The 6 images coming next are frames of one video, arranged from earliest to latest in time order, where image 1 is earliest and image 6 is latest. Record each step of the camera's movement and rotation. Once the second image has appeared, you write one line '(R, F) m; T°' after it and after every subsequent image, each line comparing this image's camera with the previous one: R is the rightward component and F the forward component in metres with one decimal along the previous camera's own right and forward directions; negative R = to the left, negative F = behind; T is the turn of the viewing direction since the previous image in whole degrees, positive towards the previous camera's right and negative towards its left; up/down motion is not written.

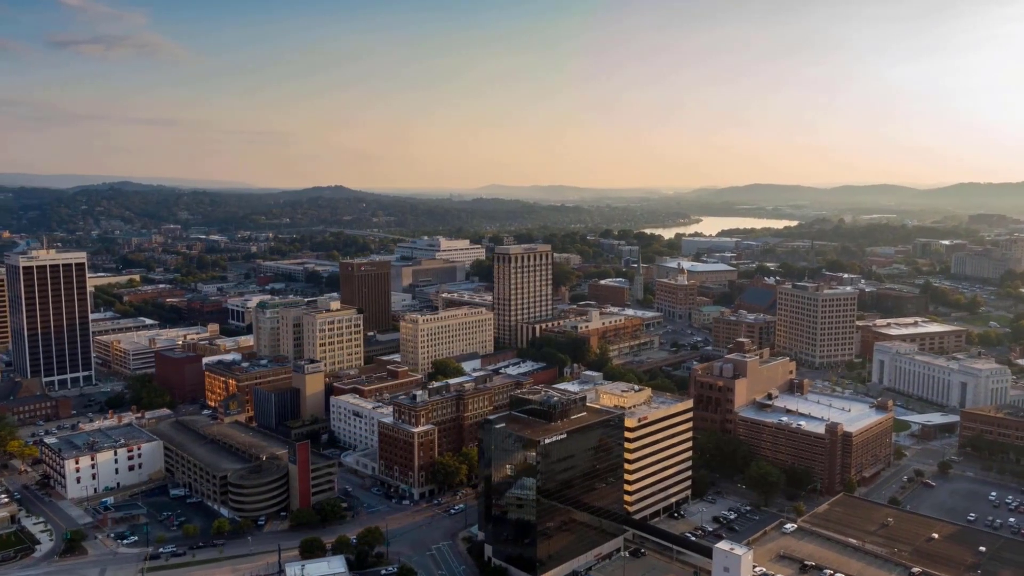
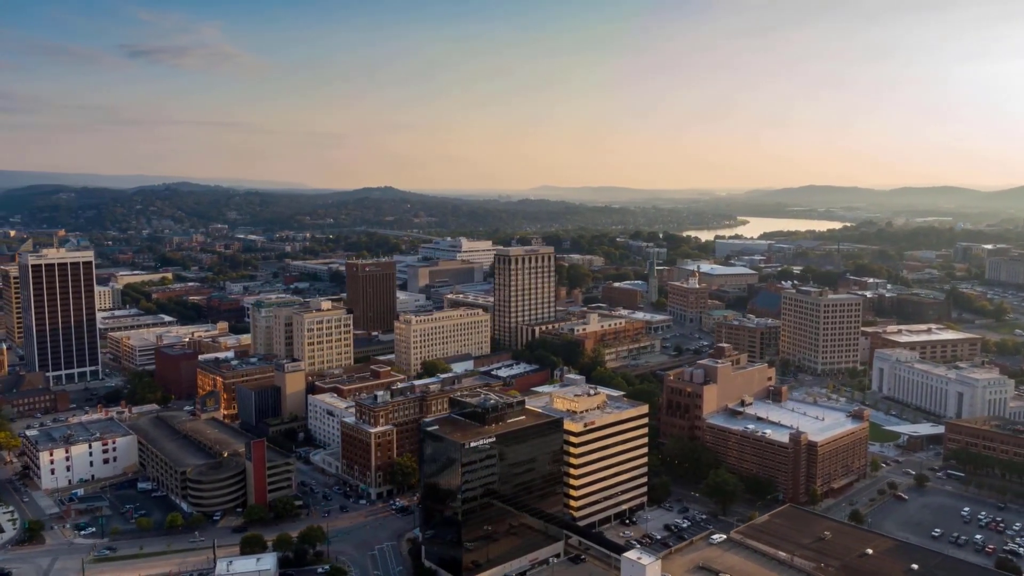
(+5.2, +0.3) m; -4°
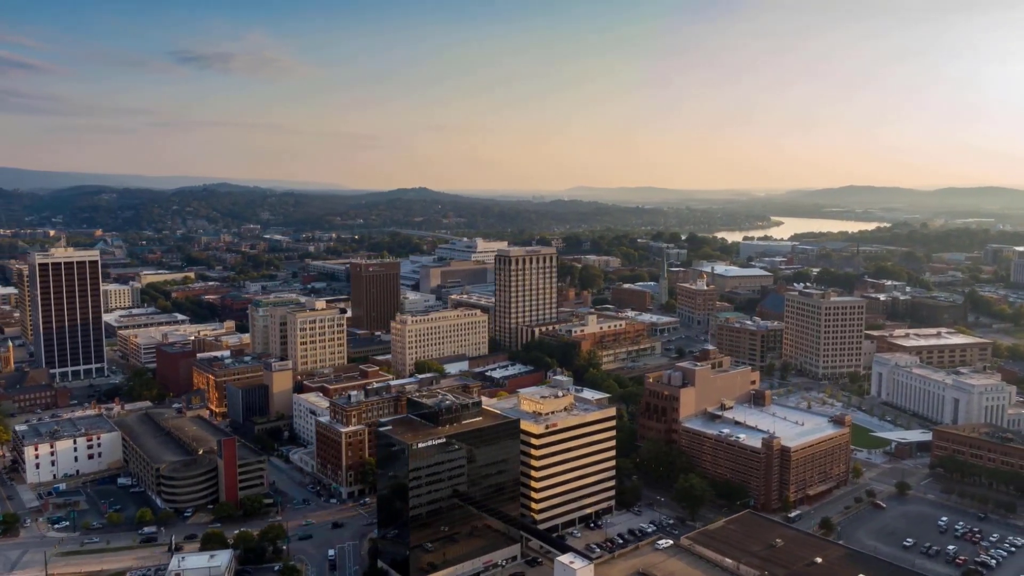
(+3.7, +0.2) m; -3°
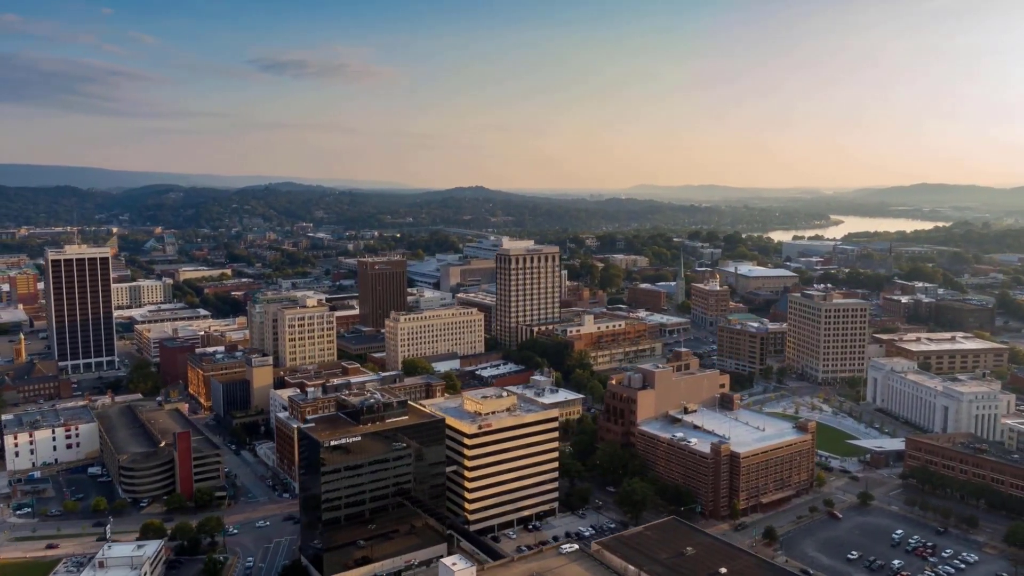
(+6.2, +0.4) m; -4°
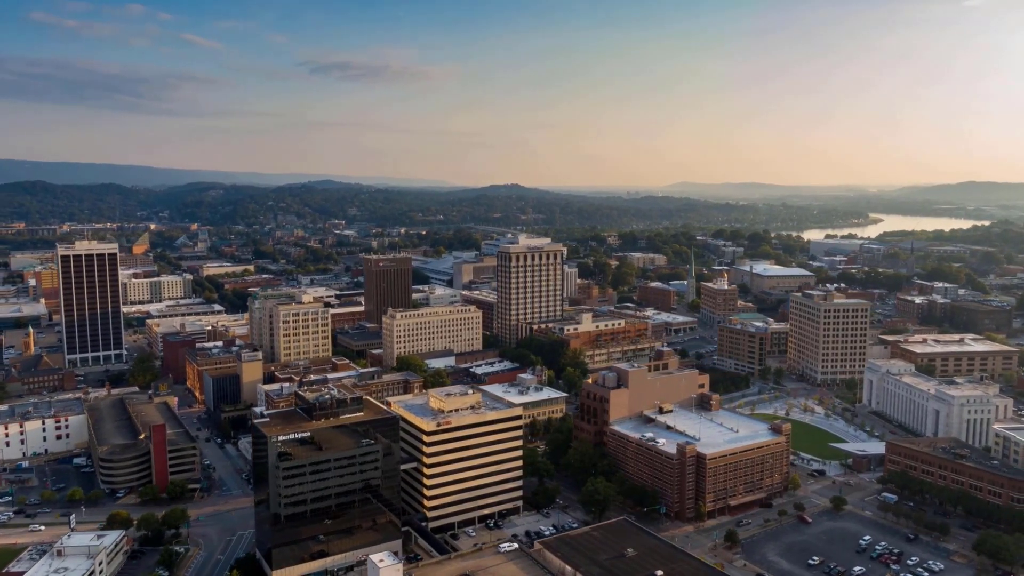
(+3.9, +0.2) m; -3°
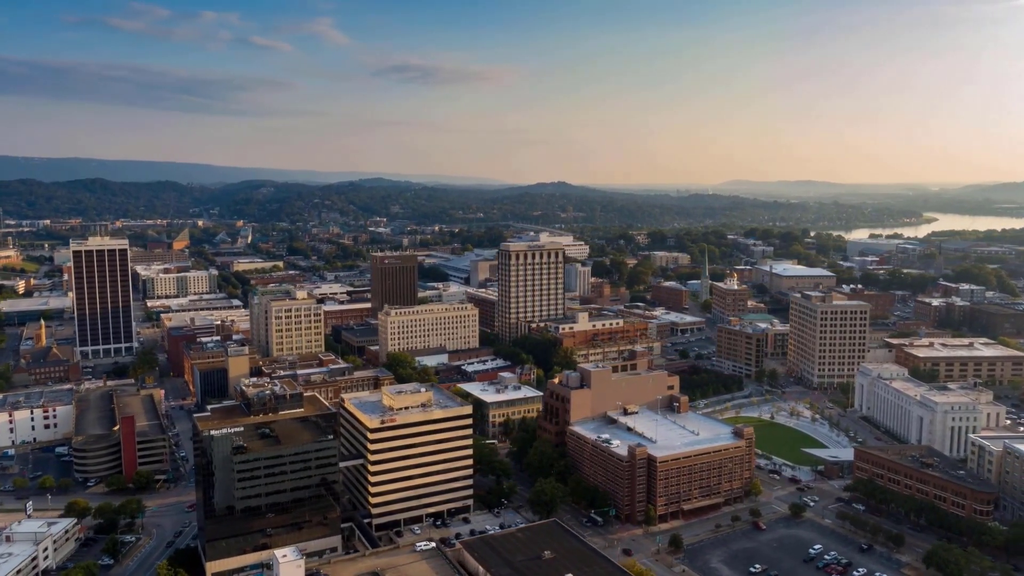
(+5.2, +0.3) m; -4°
